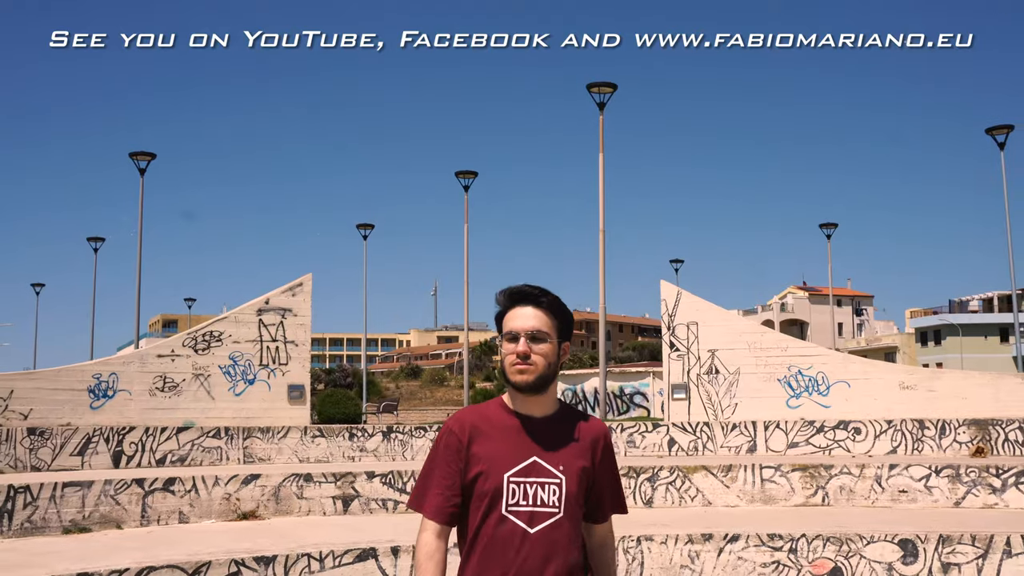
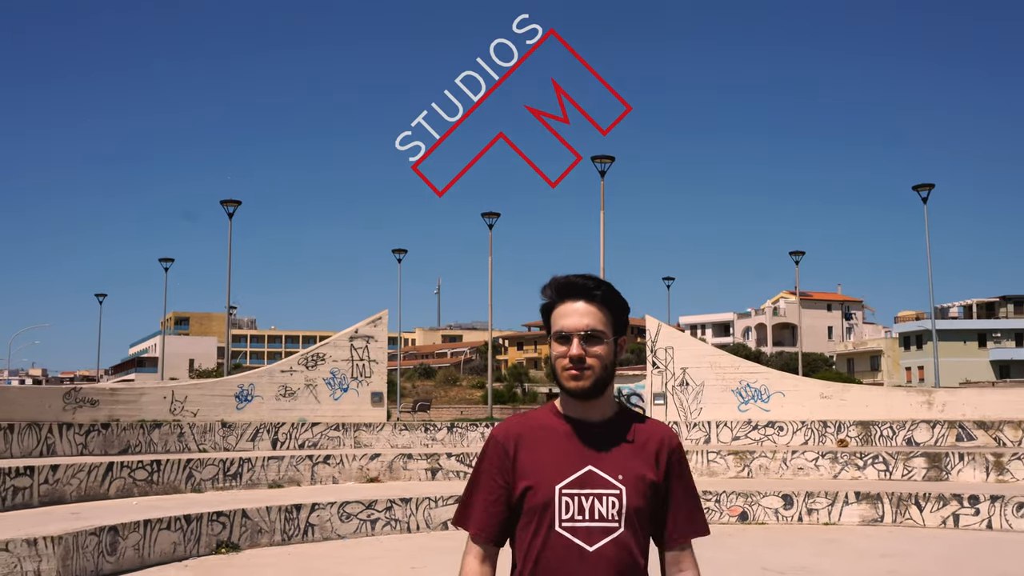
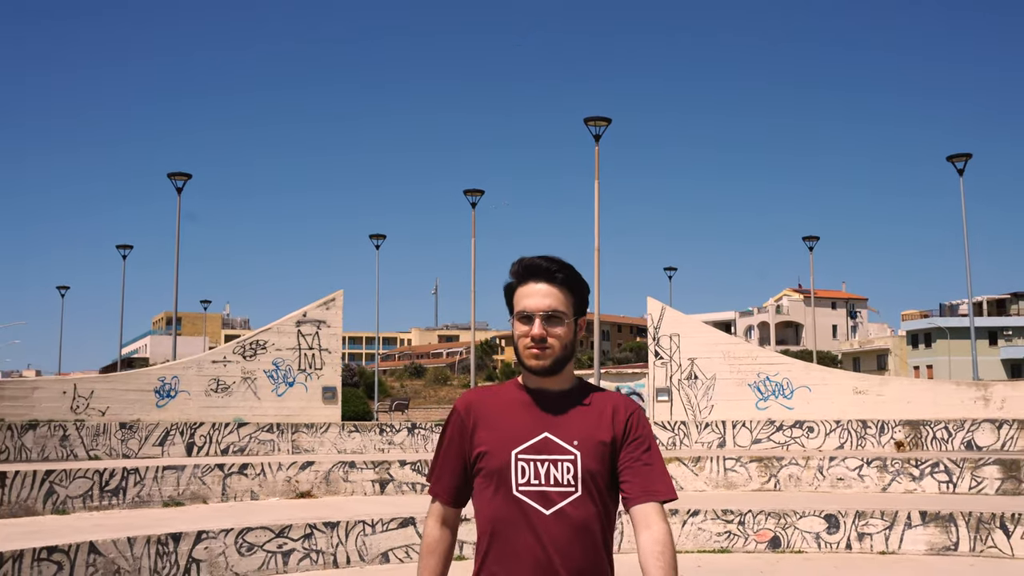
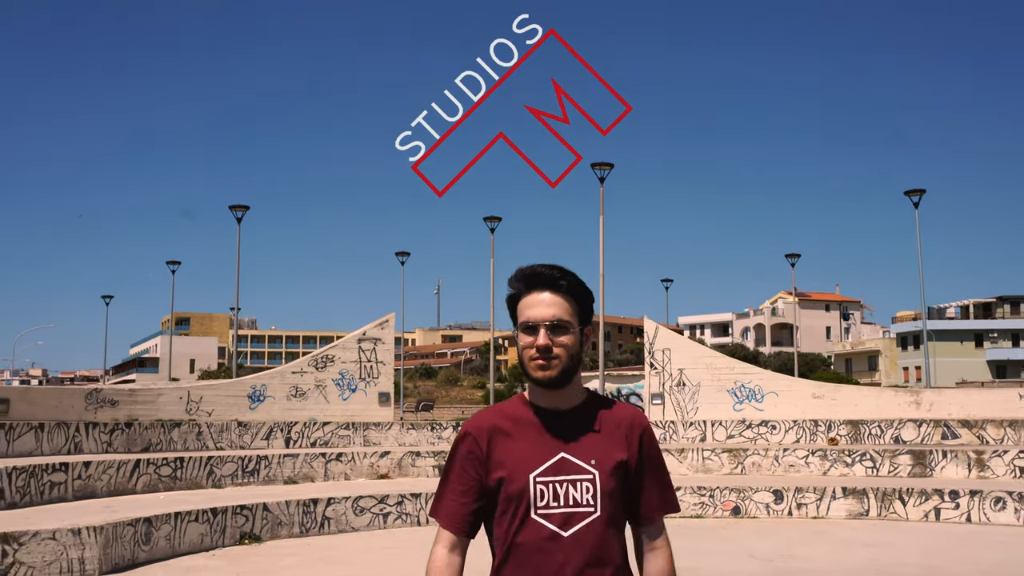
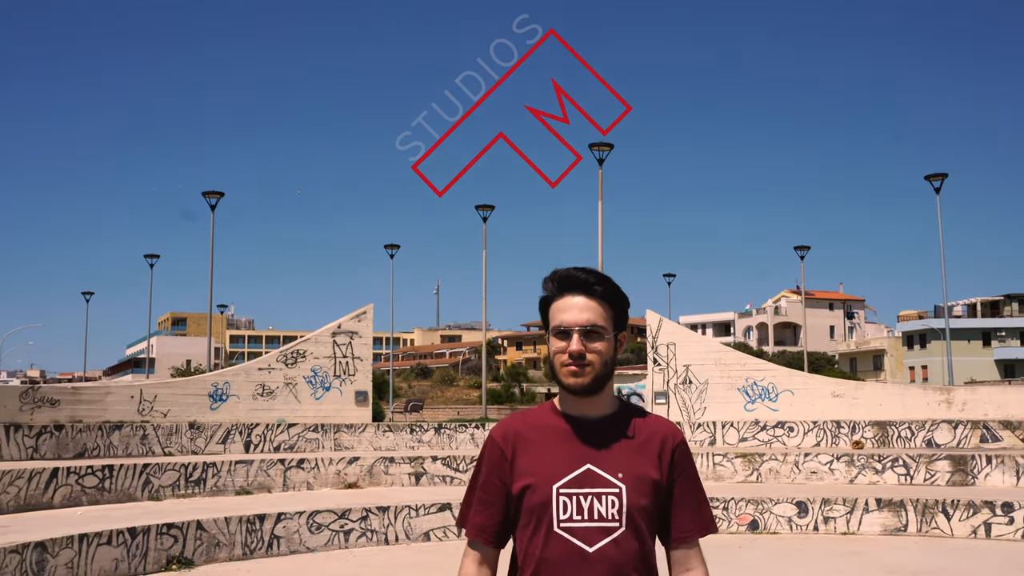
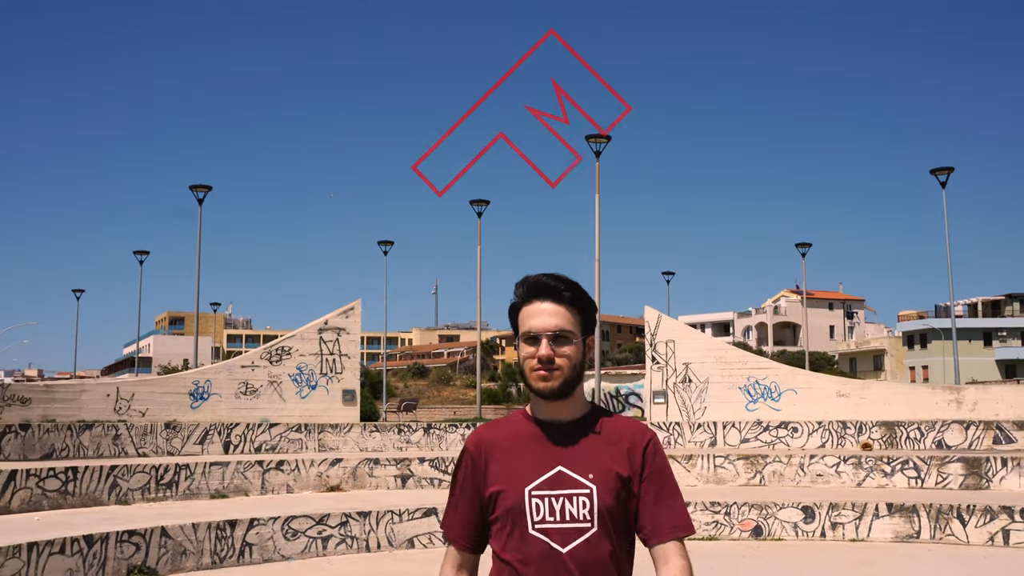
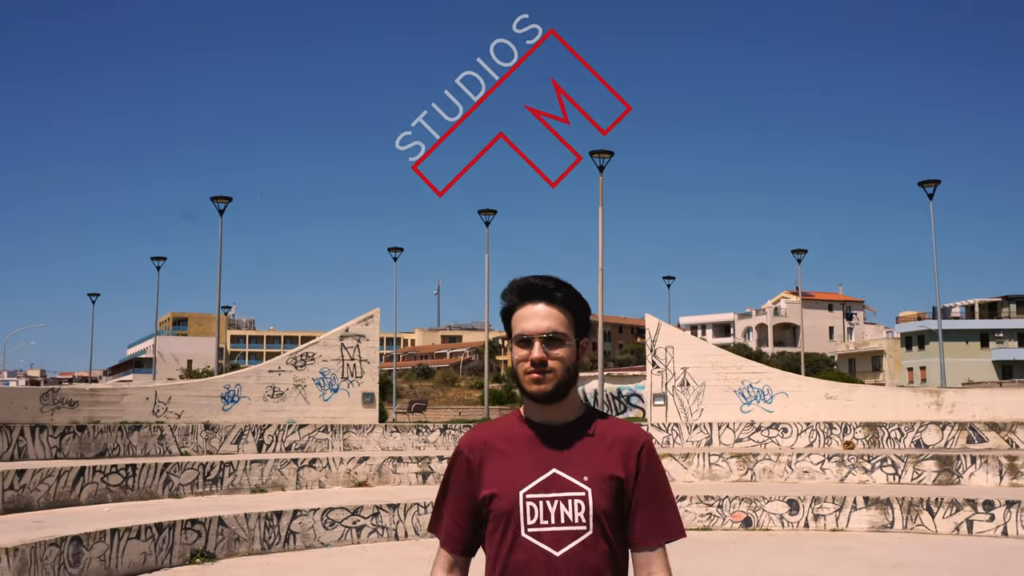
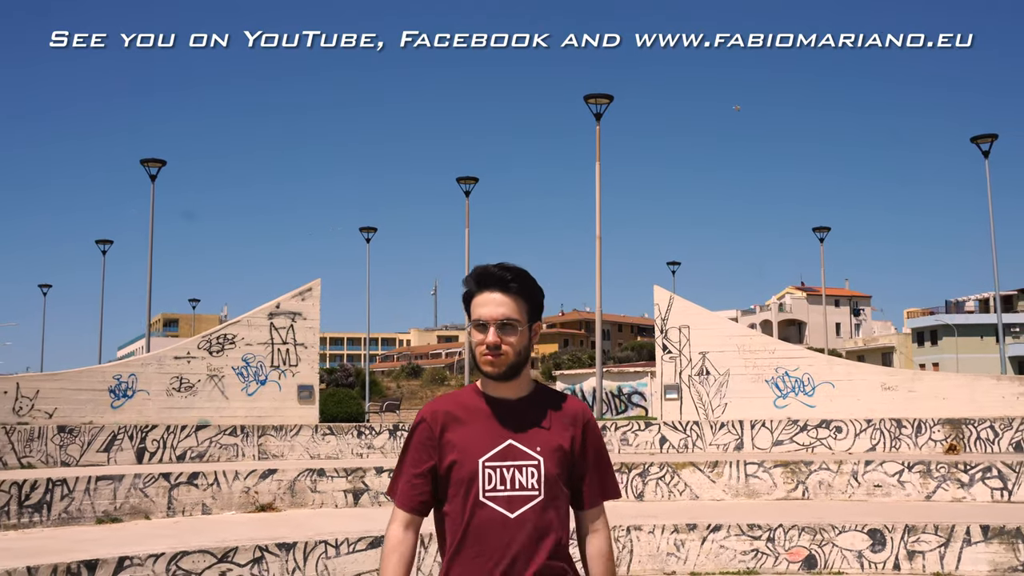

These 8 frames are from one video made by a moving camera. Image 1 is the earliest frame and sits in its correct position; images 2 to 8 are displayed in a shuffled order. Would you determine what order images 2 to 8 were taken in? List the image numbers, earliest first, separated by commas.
8, 3, 6, 5, 7, 2, 4
